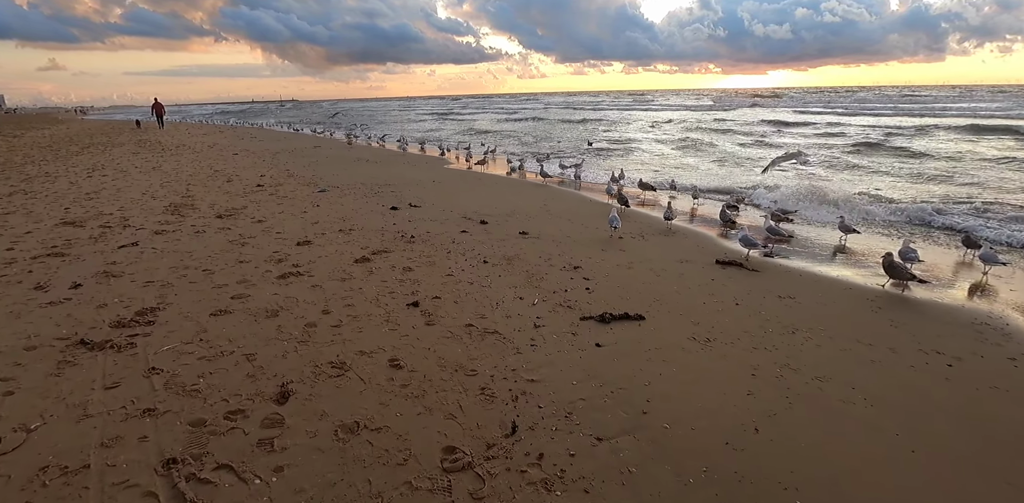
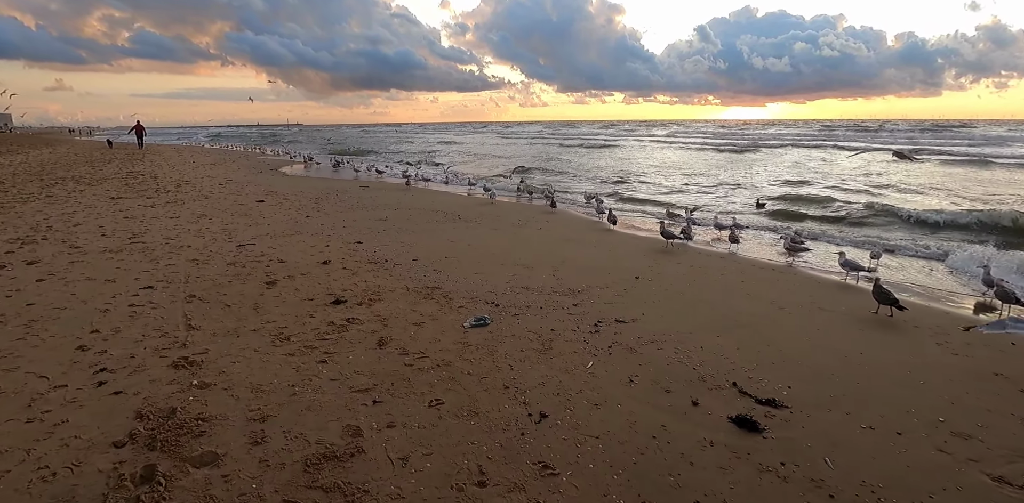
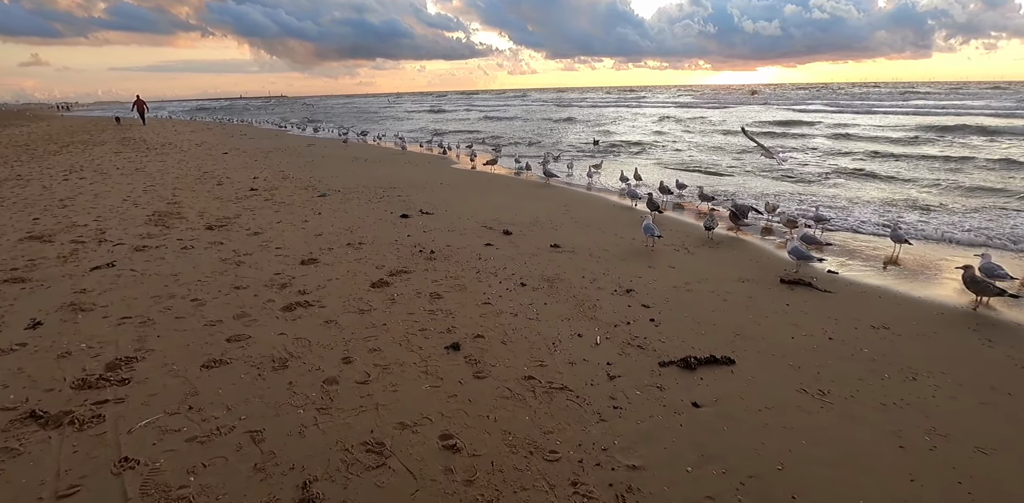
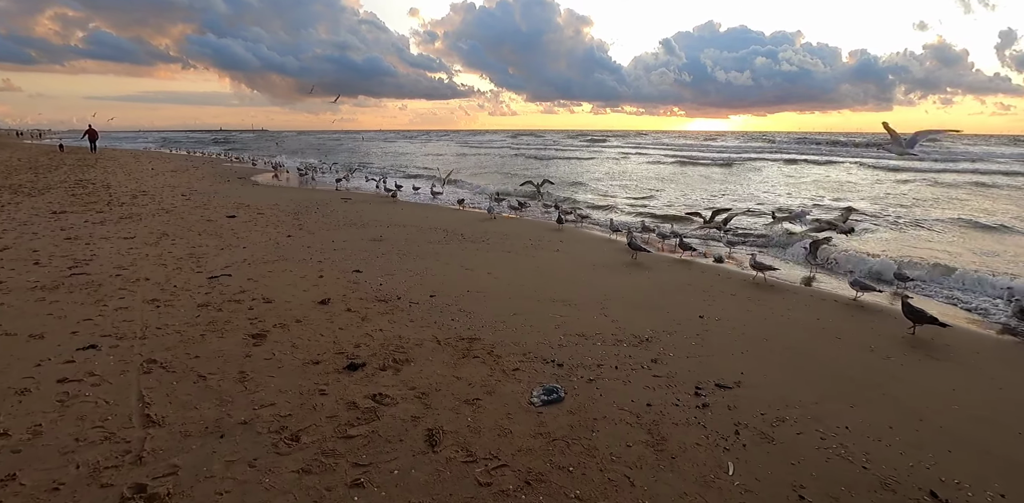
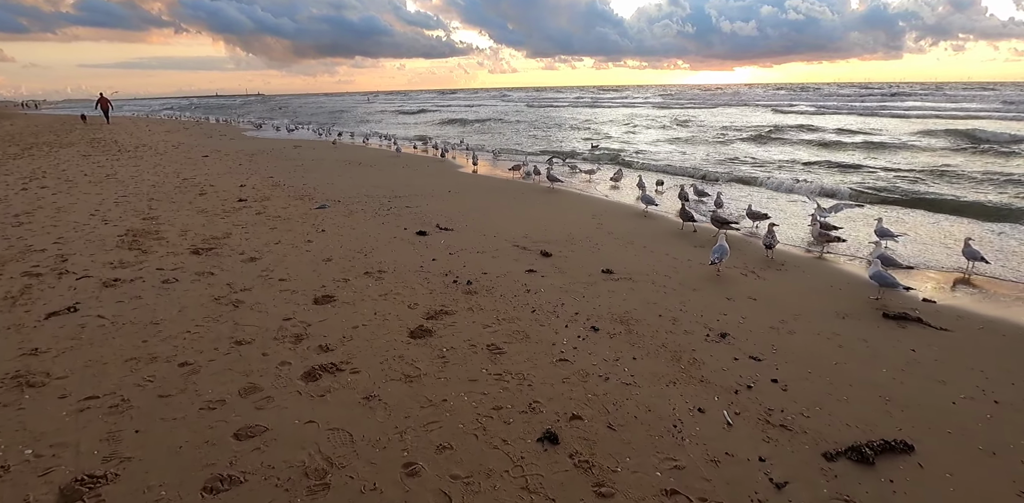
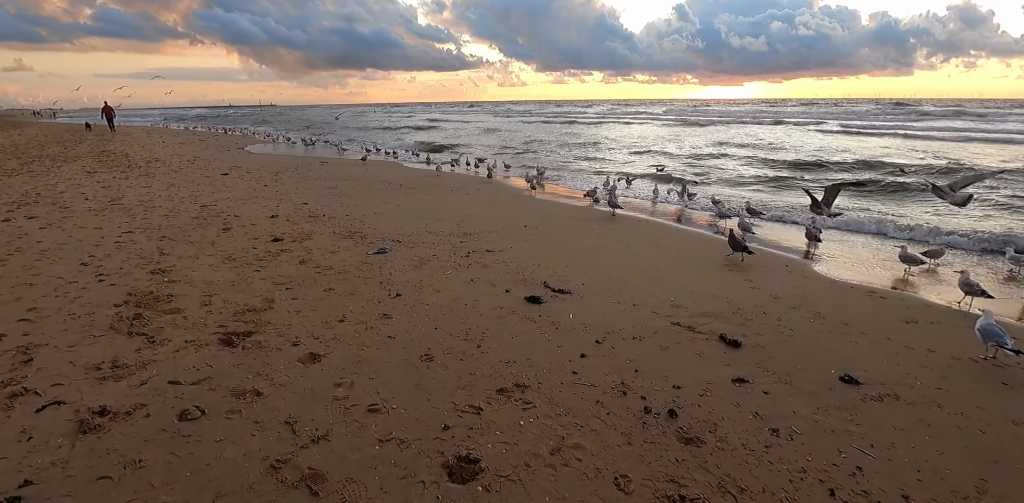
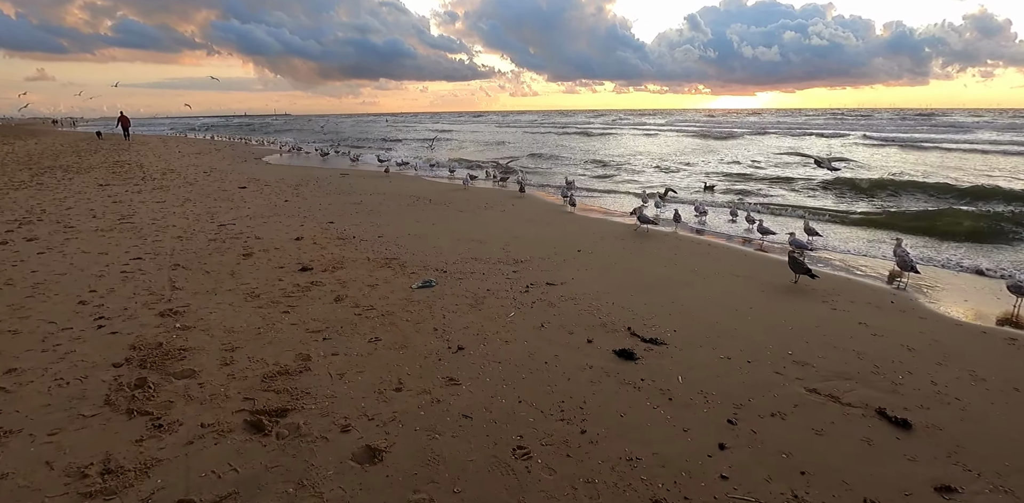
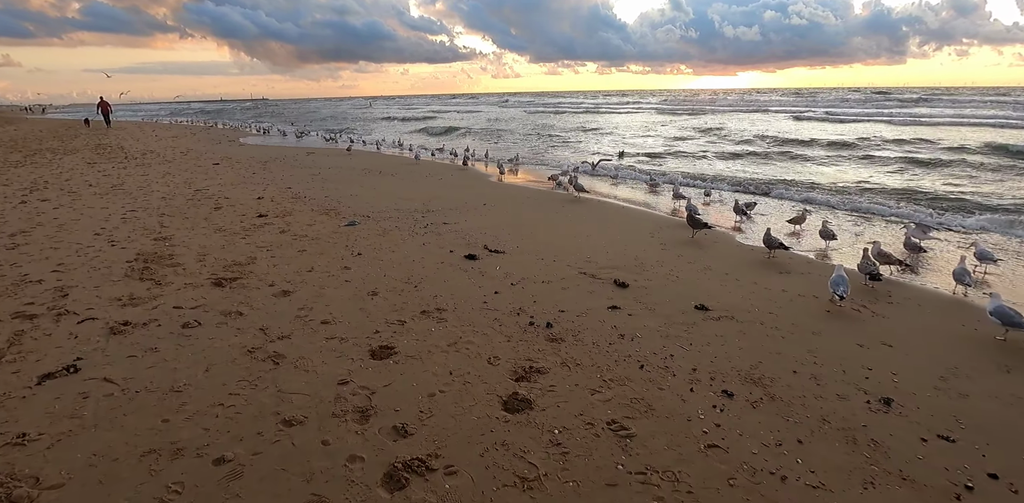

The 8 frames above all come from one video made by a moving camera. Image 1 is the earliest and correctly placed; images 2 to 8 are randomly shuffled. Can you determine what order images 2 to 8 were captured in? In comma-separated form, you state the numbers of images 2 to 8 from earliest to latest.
3, 5, 8, 6, 7, 2, 4
